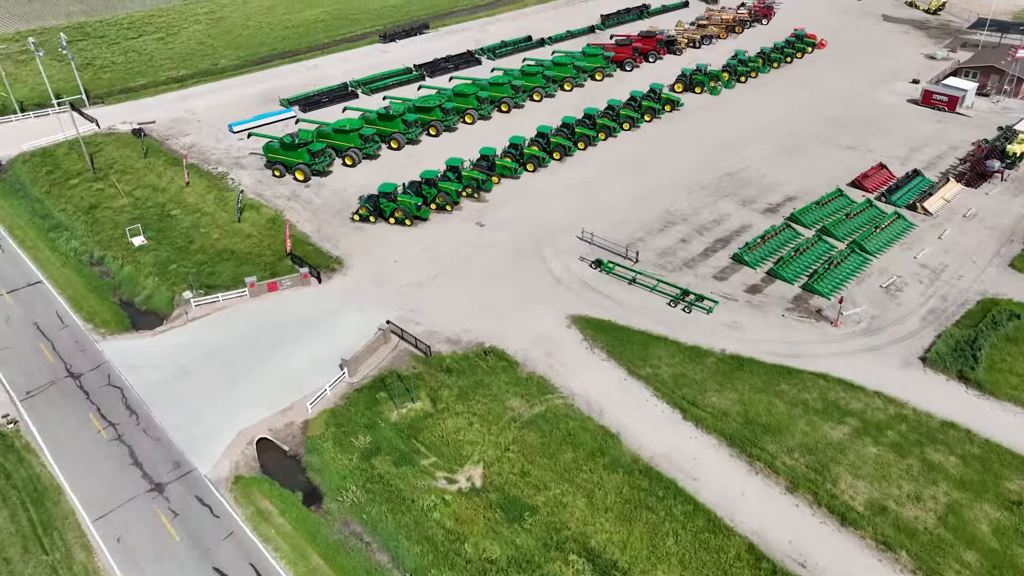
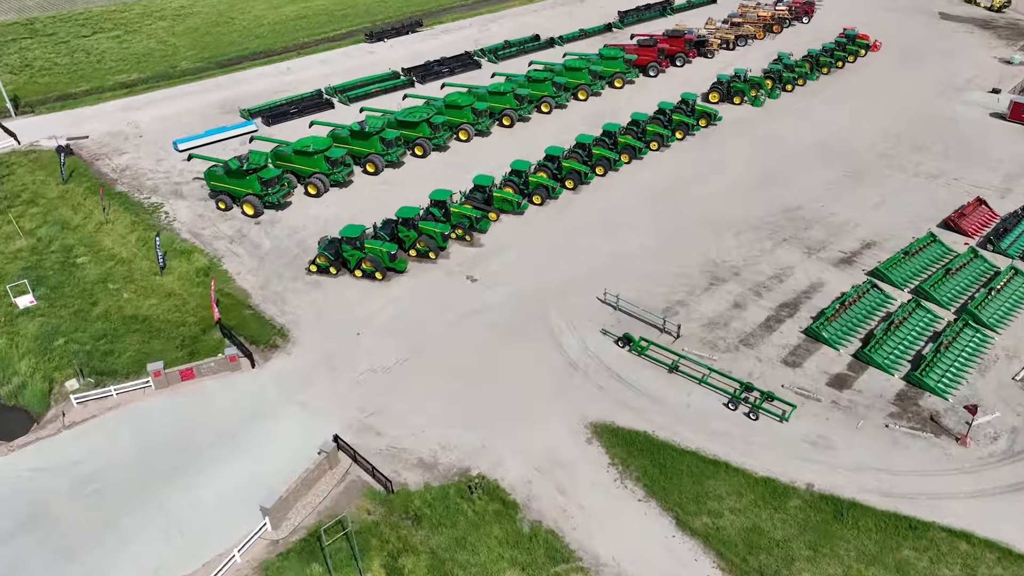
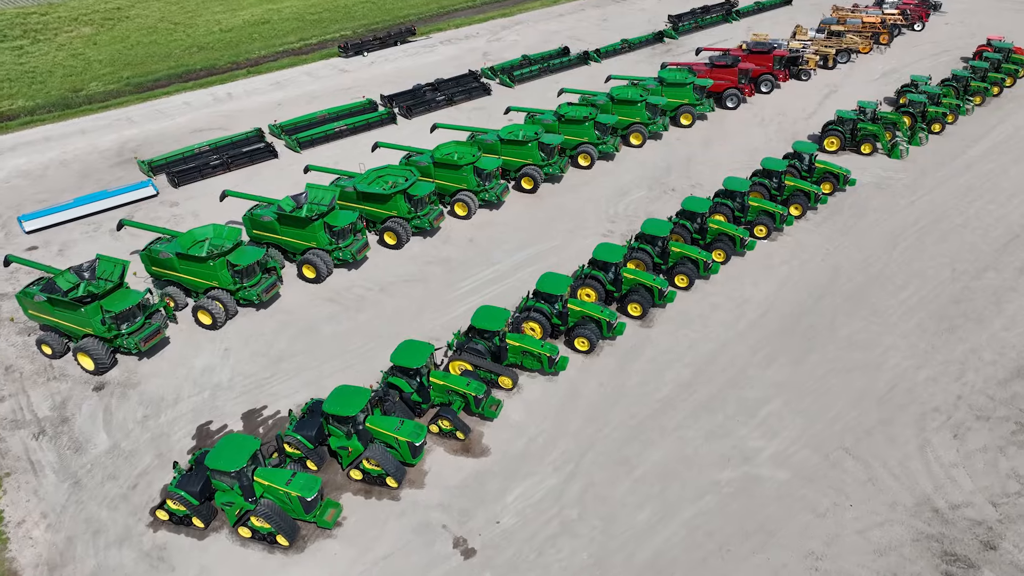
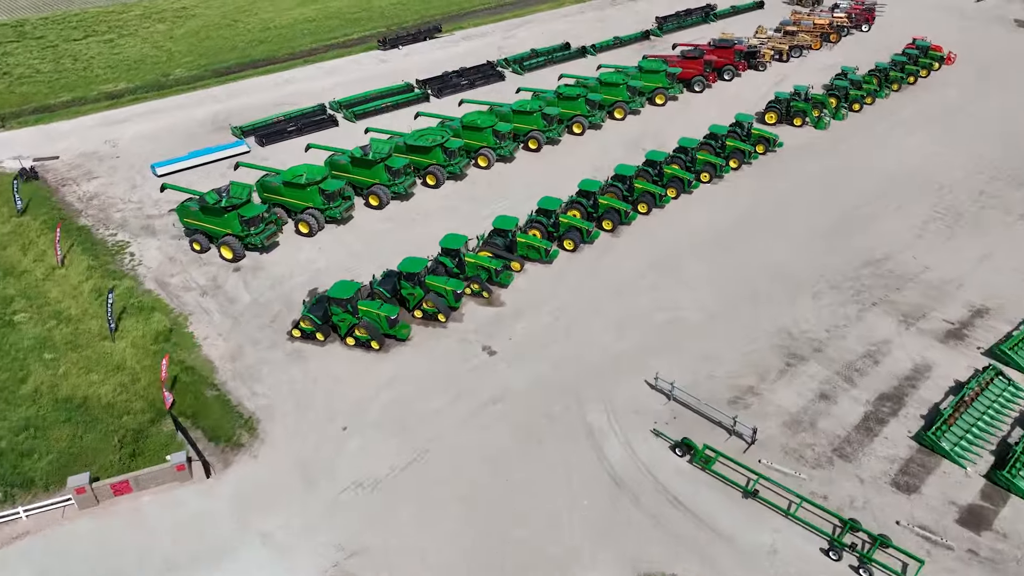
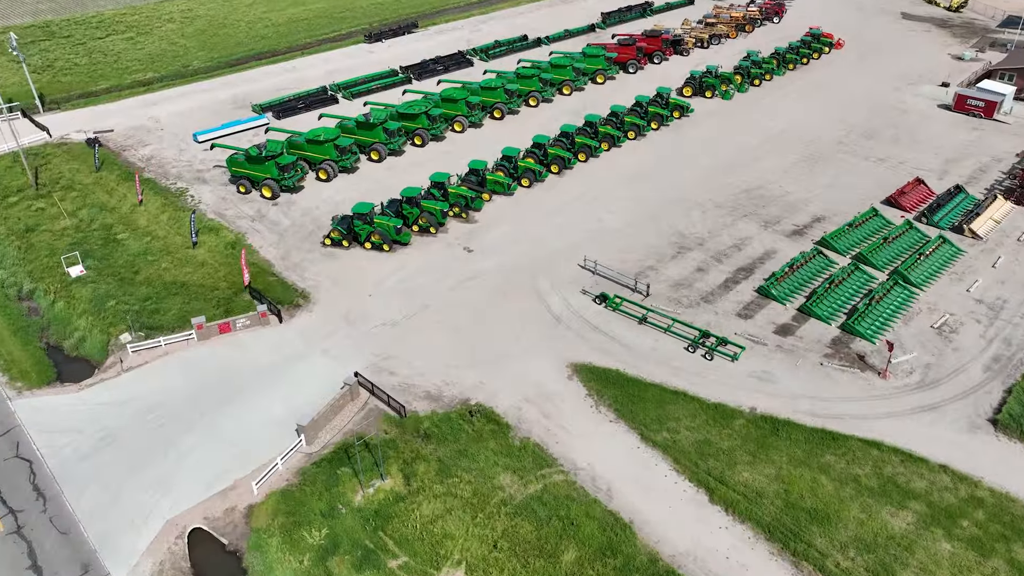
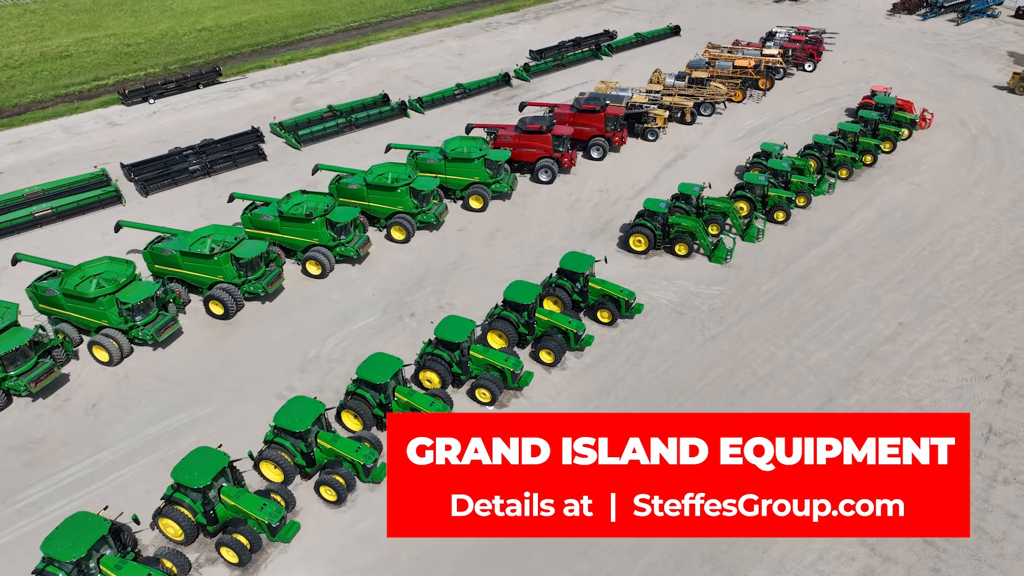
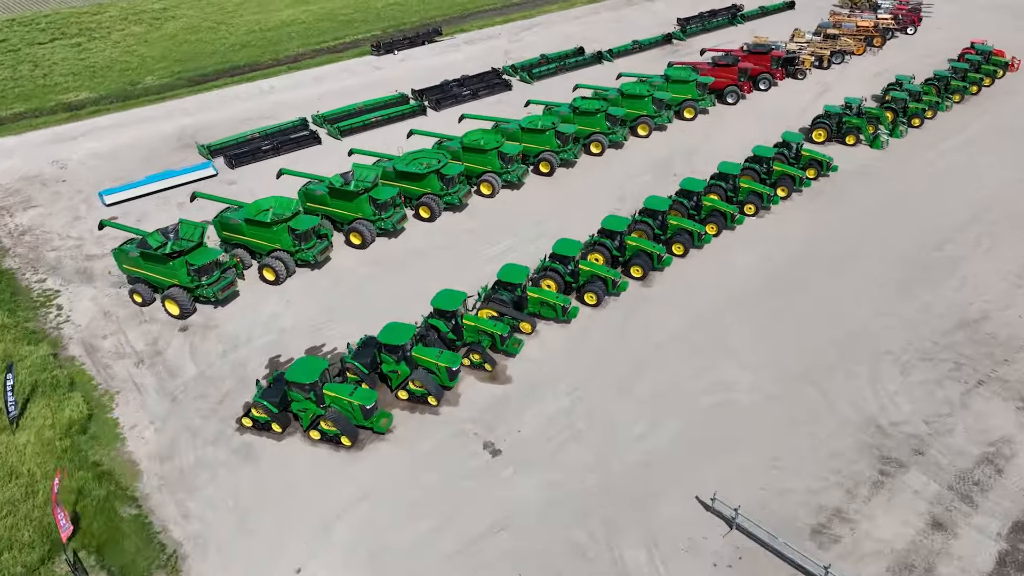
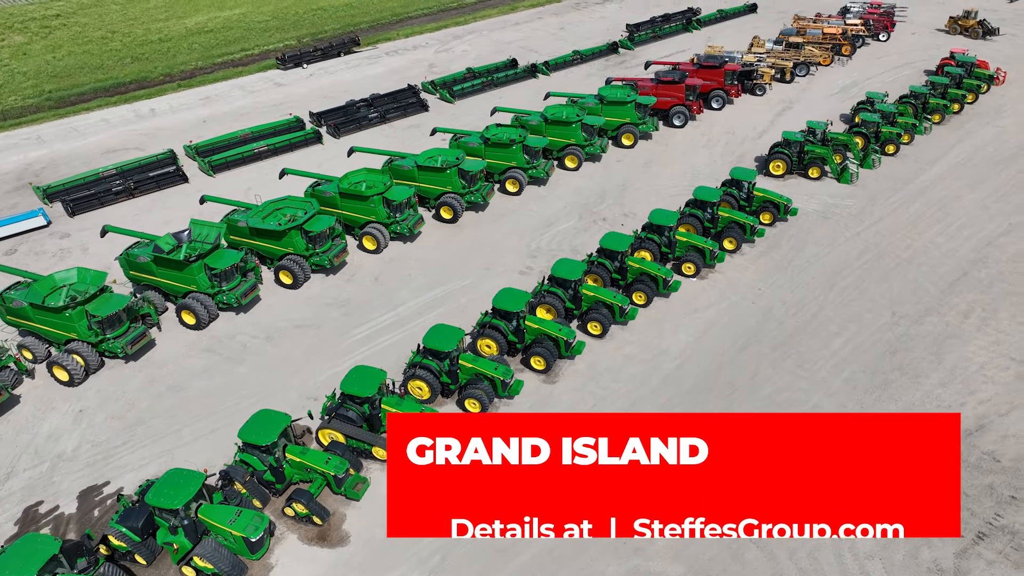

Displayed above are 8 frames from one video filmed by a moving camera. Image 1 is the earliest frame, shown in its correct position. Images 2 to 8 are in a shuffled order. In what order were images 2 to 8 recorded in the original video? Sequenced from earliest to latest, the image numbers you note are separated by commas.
5, 2, 4, 7, 3, 8, 6
